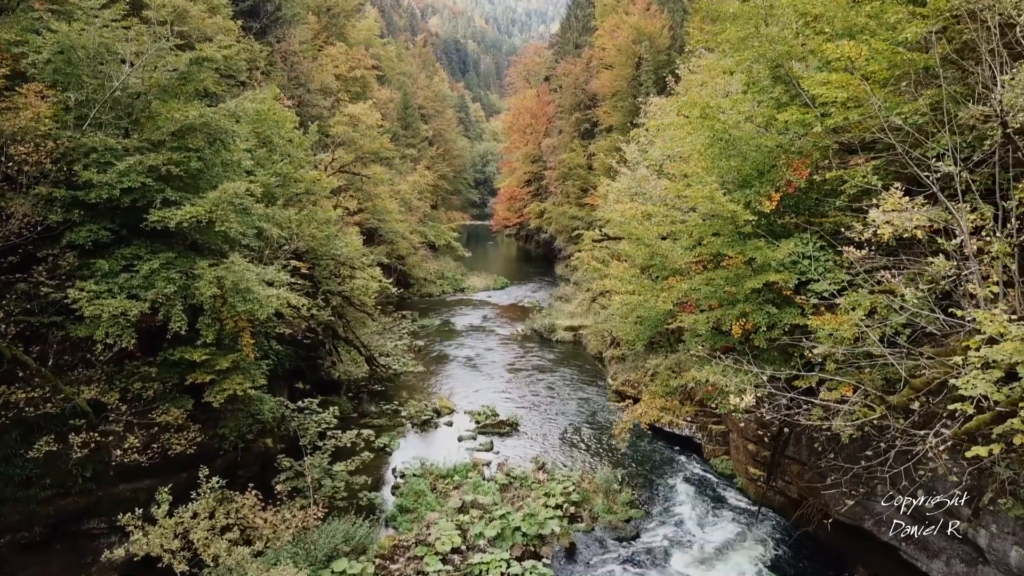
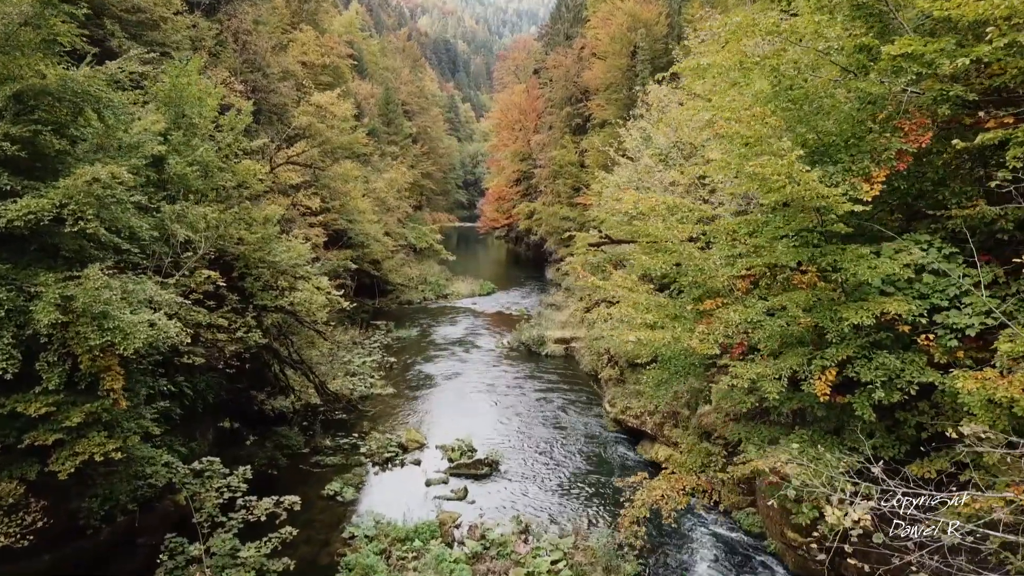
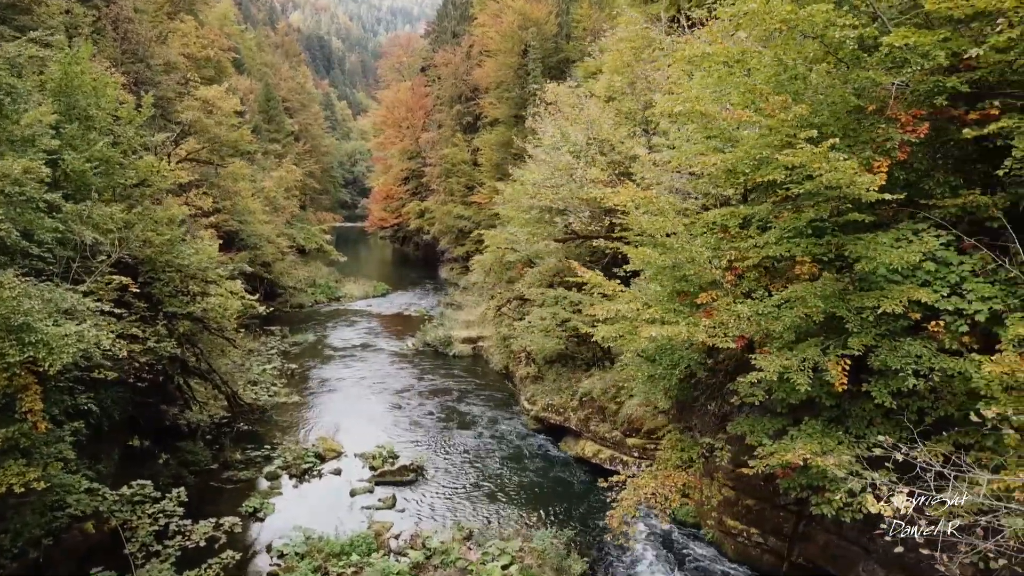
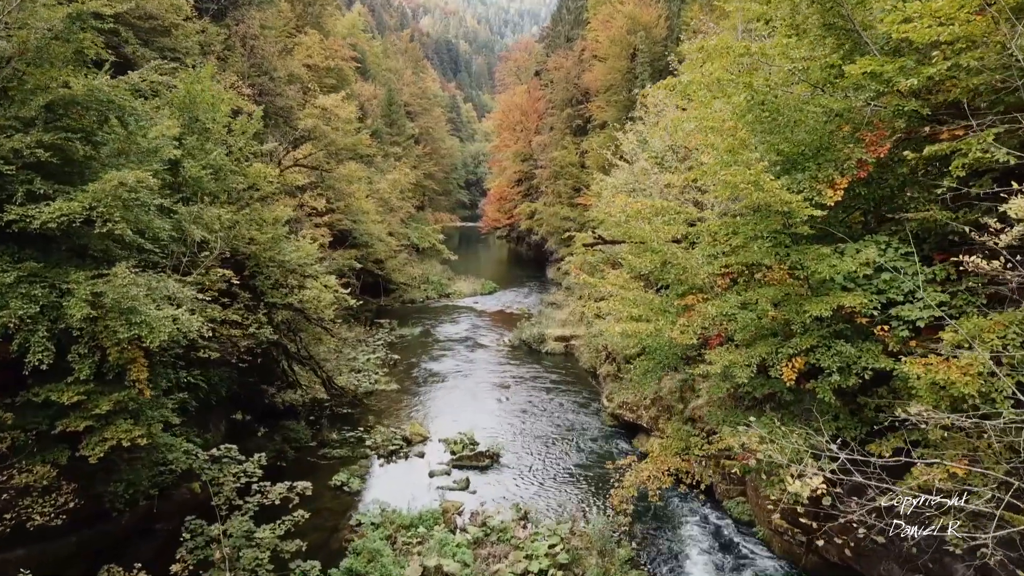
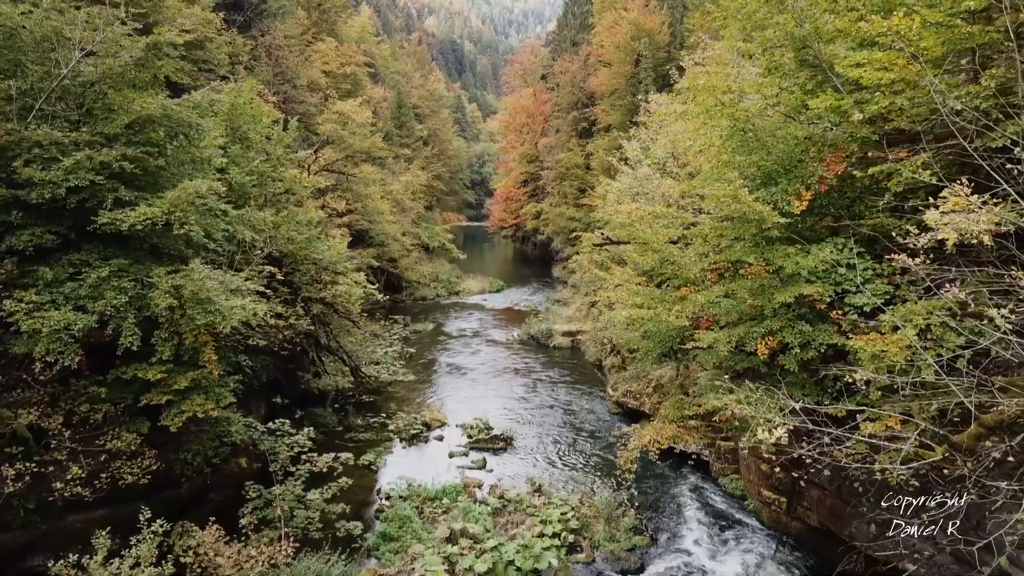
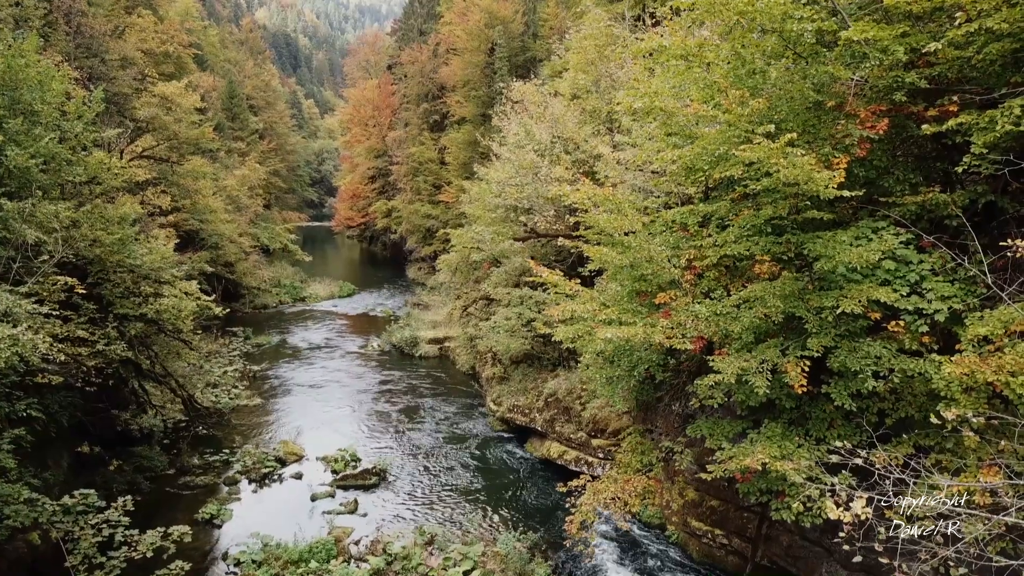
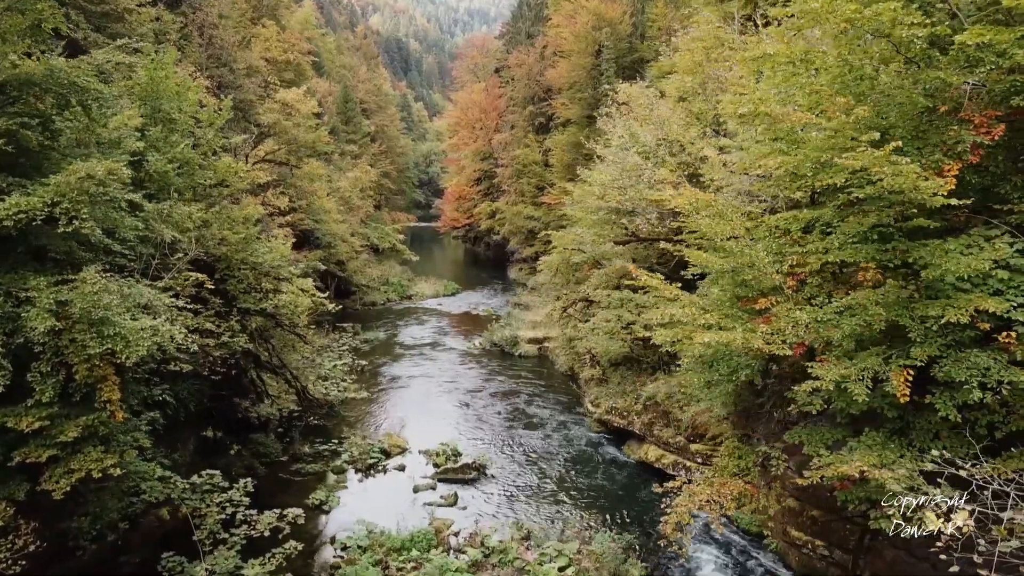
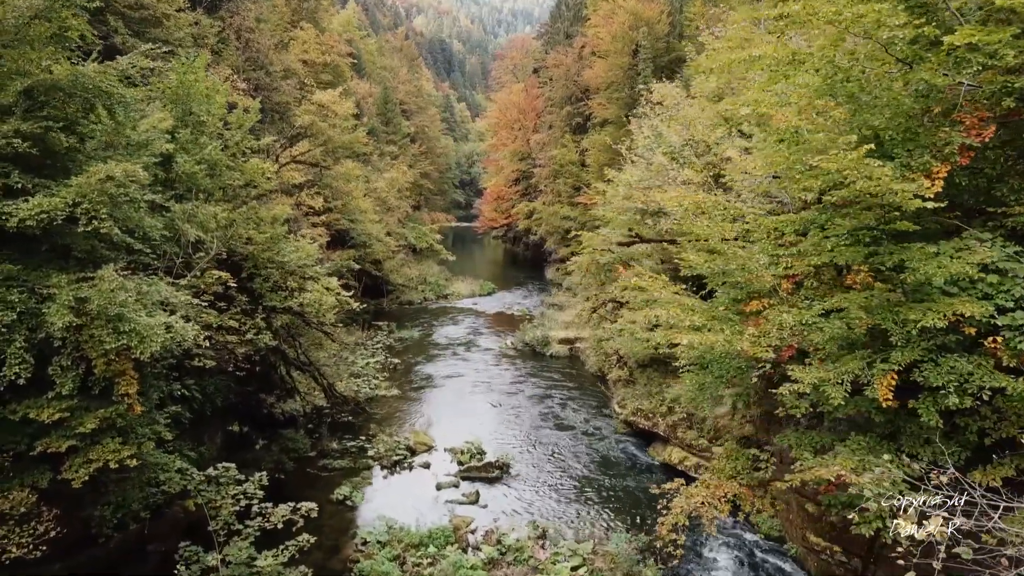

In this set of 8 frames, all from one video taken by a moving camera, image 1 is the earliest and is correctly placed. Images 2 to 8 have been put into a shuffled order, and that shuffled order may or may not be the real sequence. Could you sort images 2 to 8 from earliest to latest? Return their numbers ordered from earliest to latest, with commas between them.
5, 4, 2, 8, 7, 3, 6
